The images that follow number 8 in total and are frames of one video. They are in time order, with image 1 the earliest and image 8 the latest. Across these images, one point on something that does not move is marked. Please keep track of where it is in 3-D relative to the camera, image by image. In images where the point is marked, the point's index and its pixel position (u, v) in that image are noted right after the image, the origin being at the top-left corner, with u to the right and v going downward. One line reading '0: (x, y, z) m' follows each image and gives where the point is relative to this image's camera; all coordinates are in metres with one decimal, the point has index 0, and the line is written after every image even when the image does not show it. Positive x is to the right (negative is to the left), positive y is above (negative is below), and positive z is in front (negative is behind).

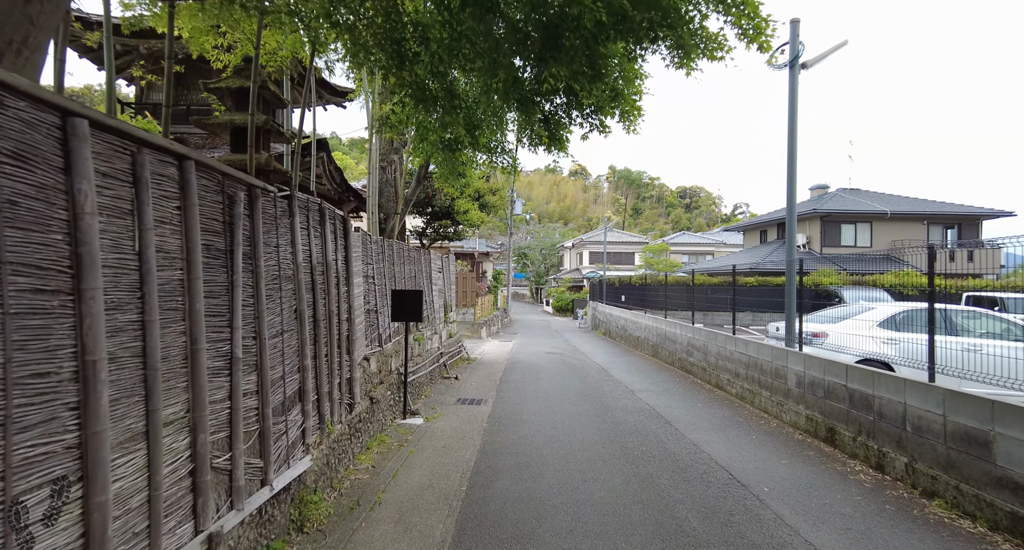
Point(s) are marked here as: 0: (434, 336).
0: (-1.4, -1.2, +9.8) m
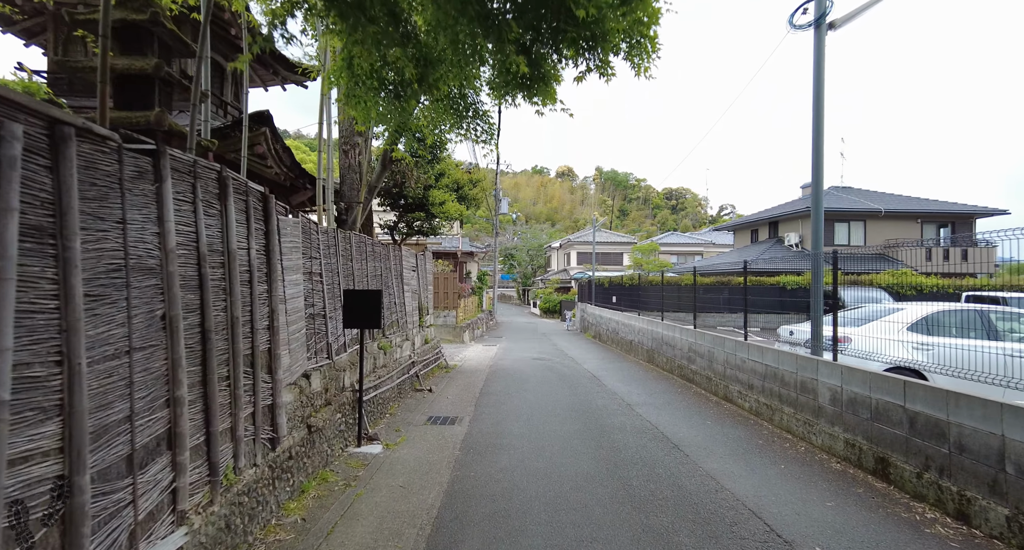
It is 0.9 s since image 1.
0: (-1.7, -1.1, +8.7) m
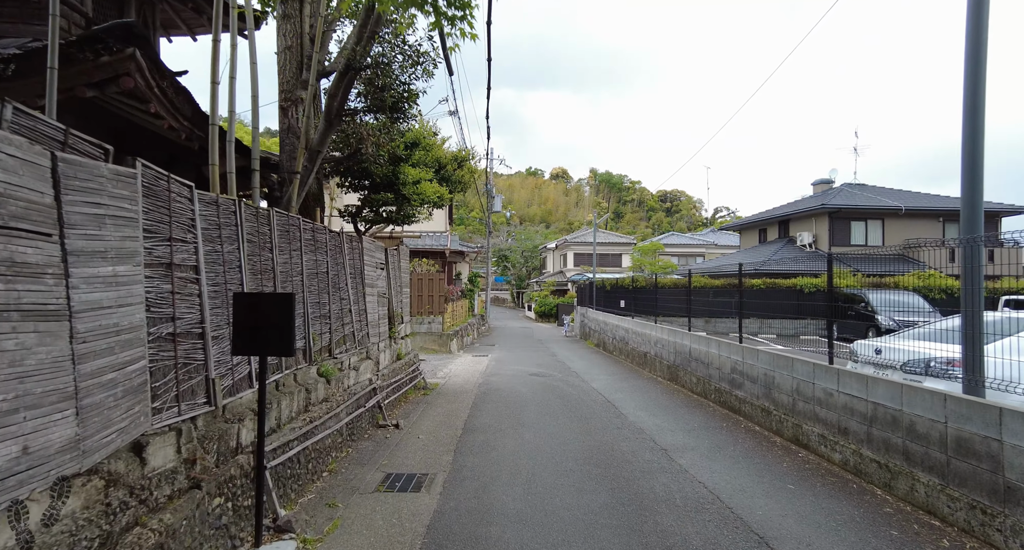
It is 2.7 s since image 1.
0: (-1.8, -1.1, +6.6) m
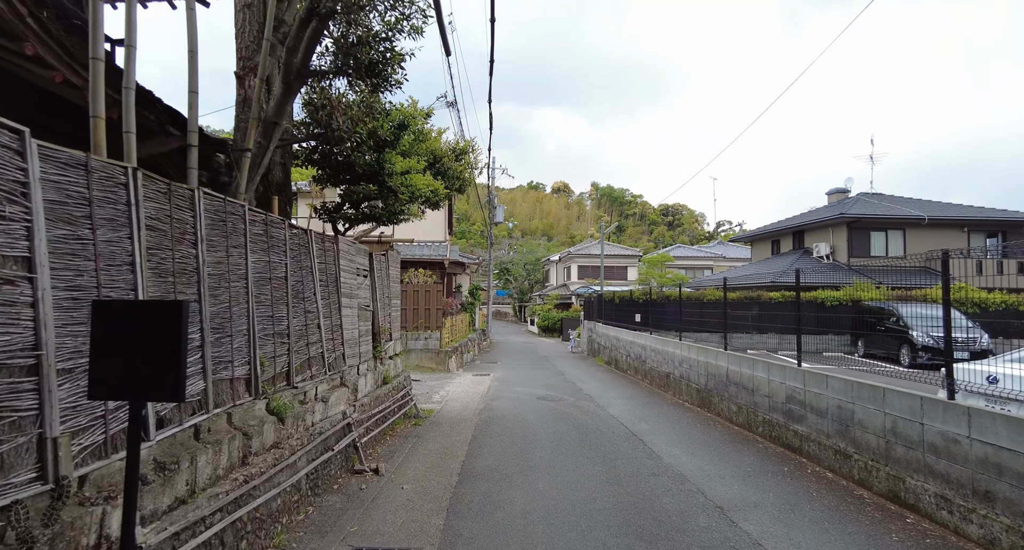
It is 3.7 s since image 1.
0: (-1.7, -1.2, +5.3) m
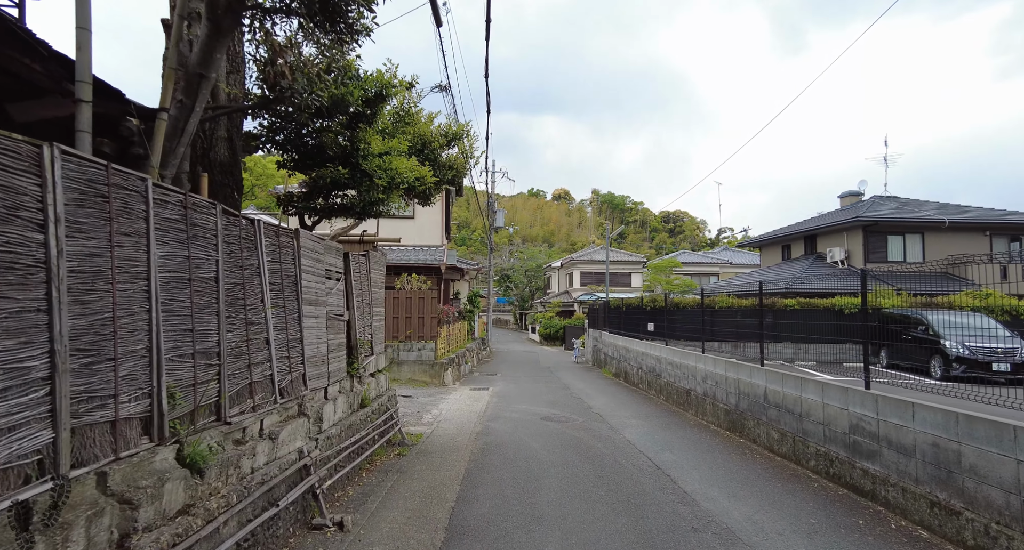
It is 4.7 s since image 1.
0: (-1.7, -1.2, +4.2) m
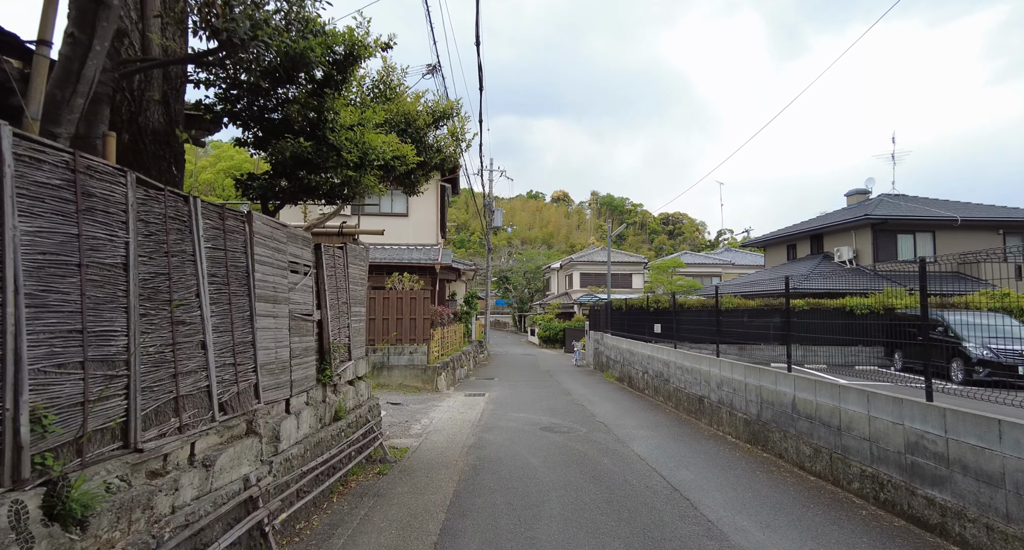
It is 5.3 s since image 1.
0: (-1.8, -1.1, +3.4) m
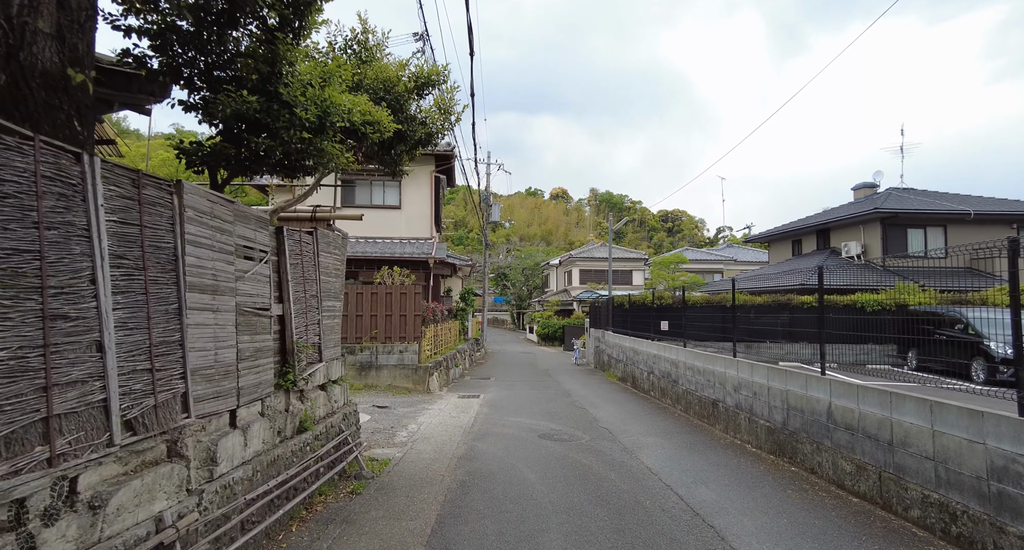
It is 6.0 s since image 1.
0: (-1.8, -1.0, +2.6) m
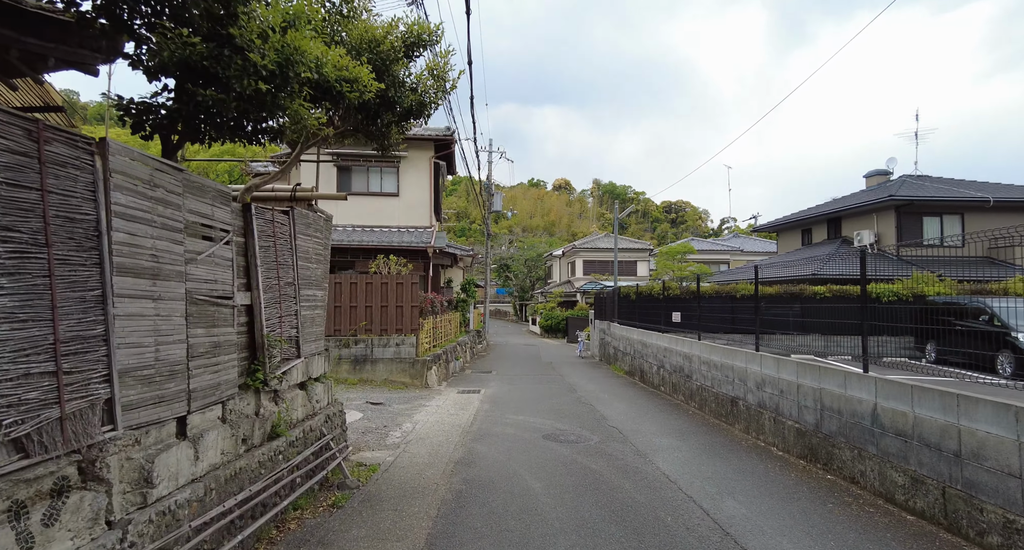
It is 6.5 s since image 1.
0: (-1.8, -0.9, +2.0) m
